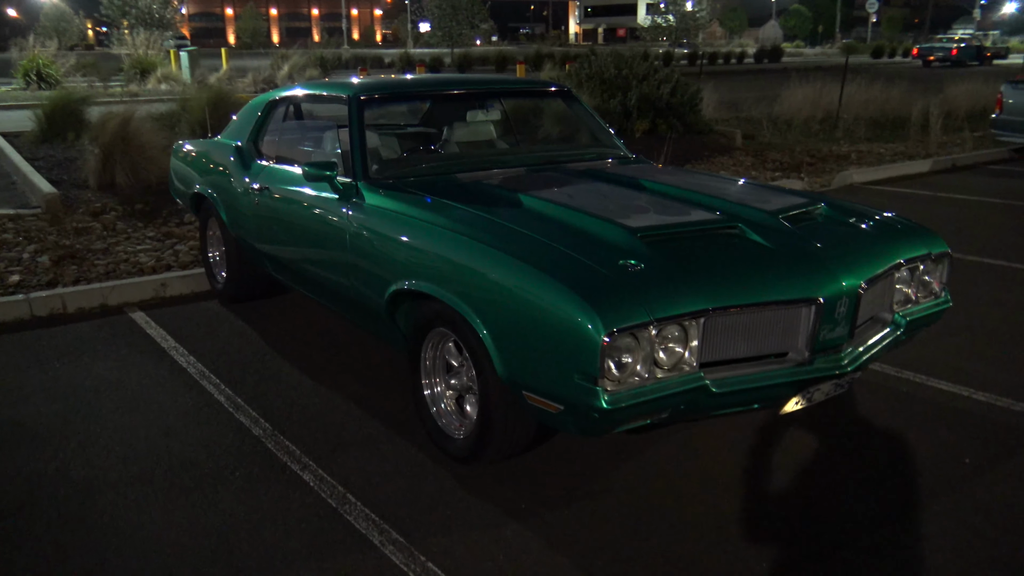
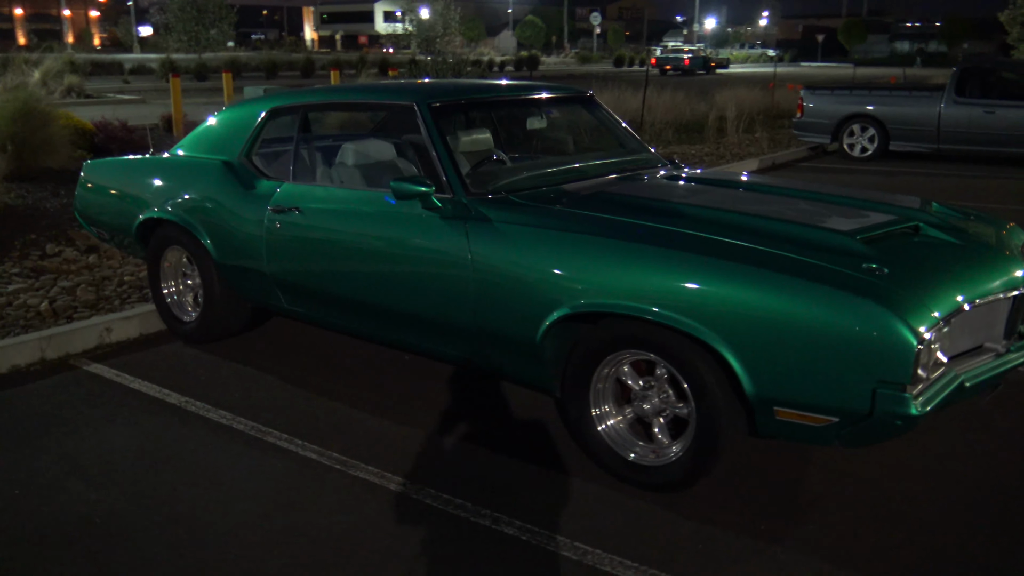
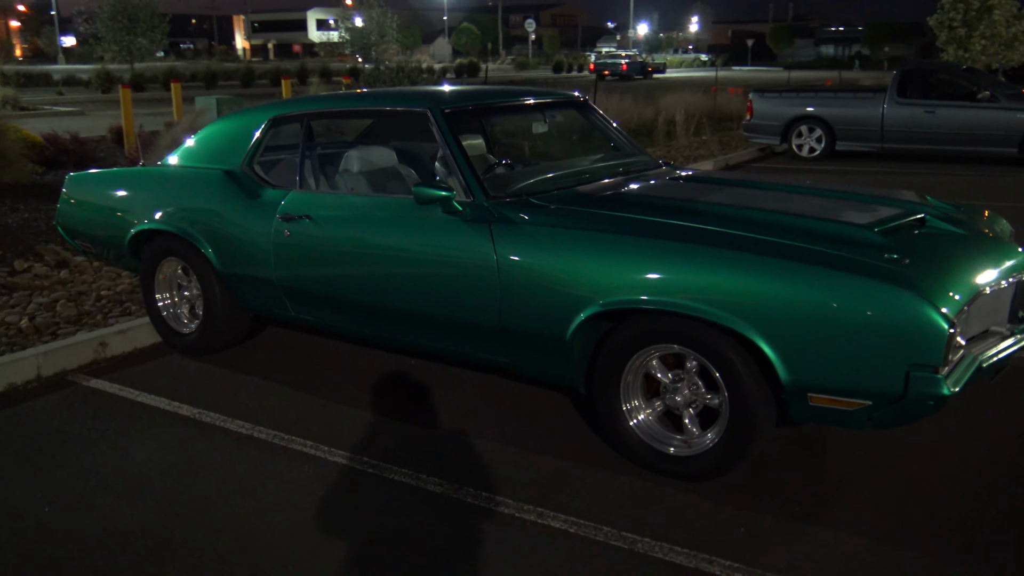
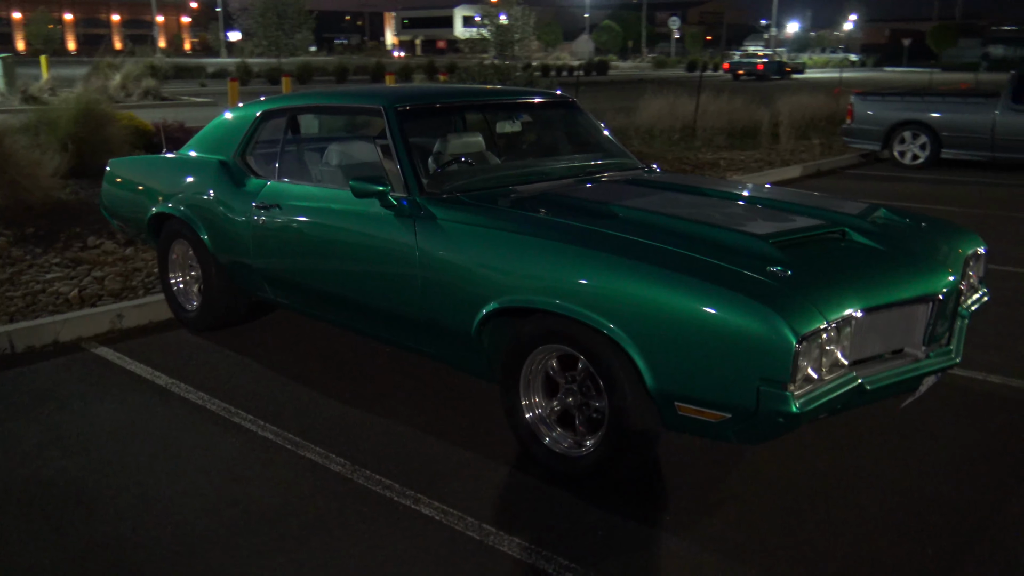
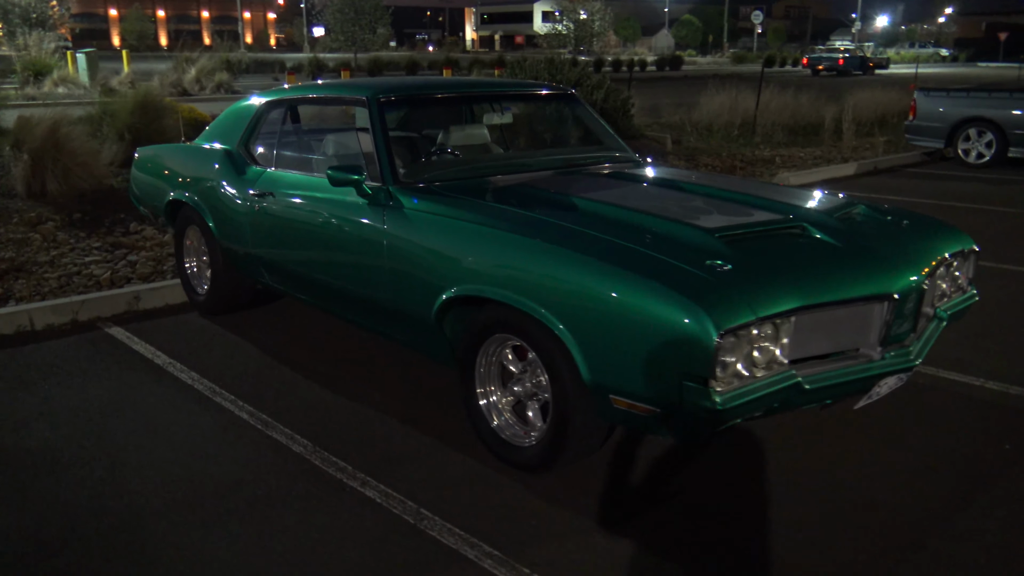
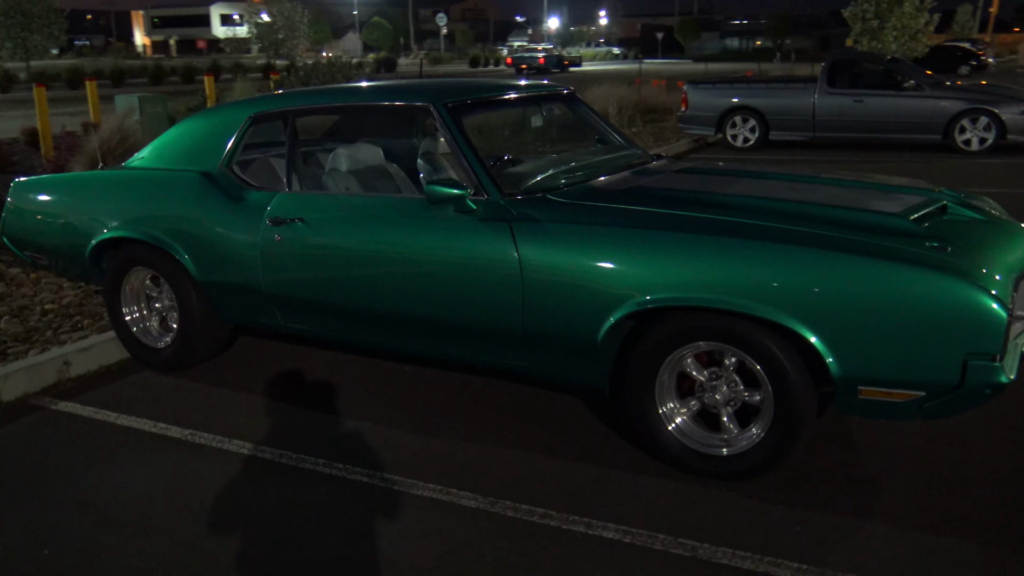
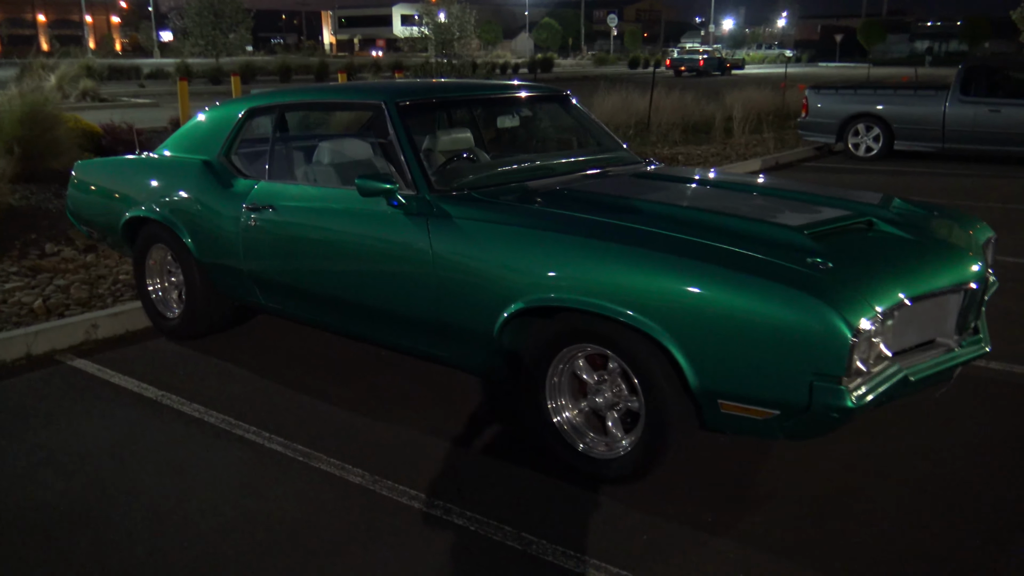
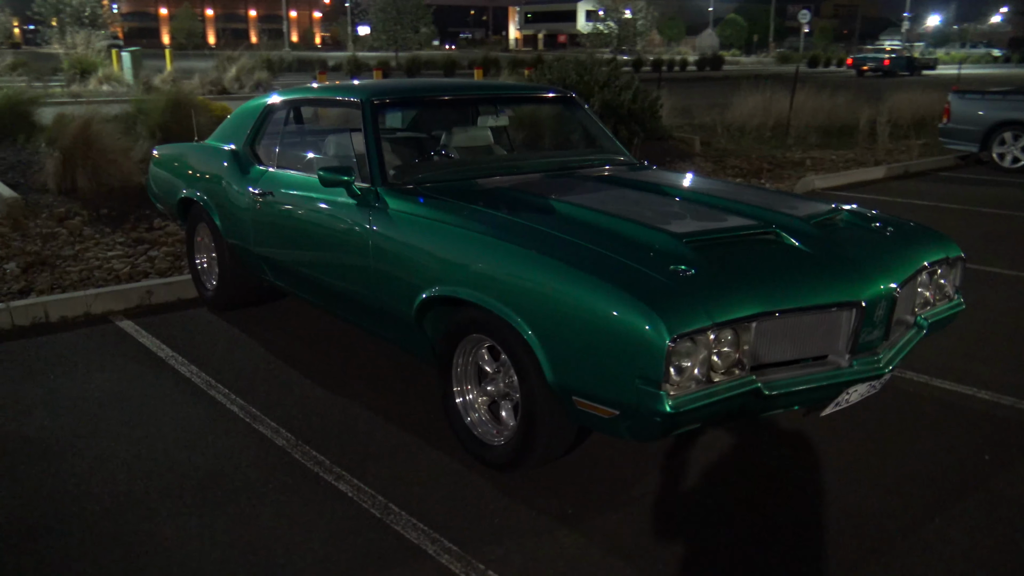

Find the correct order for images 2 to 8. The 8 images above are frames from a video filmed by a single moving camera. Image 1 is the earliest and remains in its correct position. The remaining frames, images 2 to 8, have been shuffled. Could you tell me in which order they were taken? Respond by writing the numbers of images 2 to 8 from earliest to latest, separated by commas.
8, 5, 4, 7, 2, 3, 6
